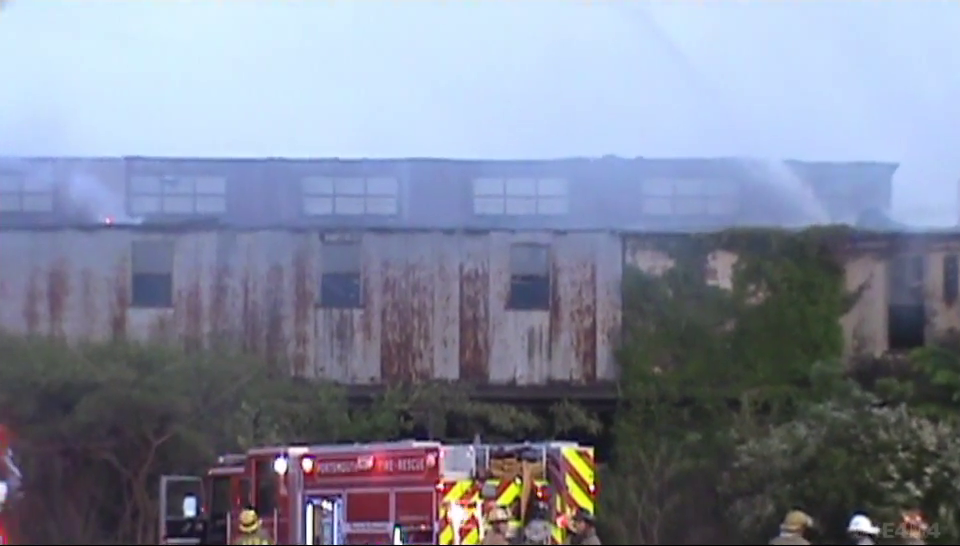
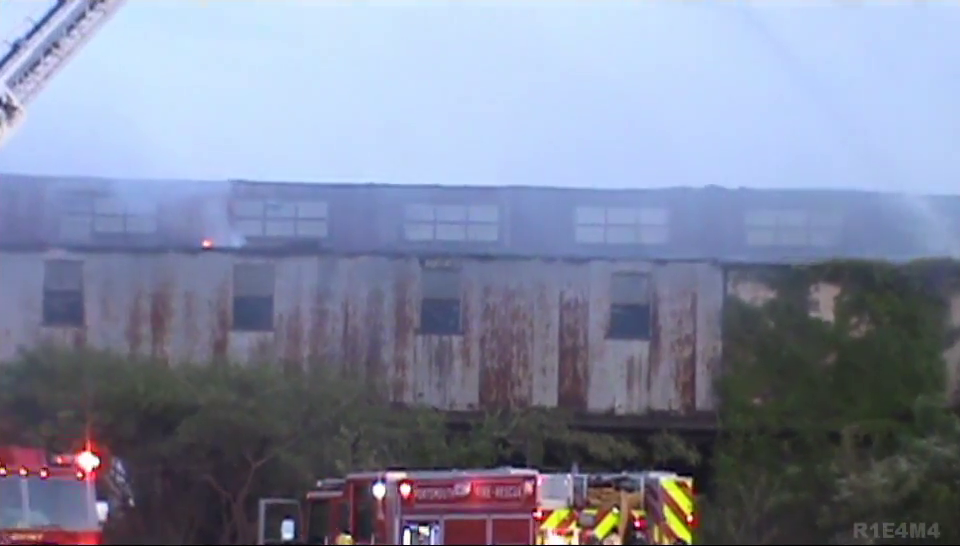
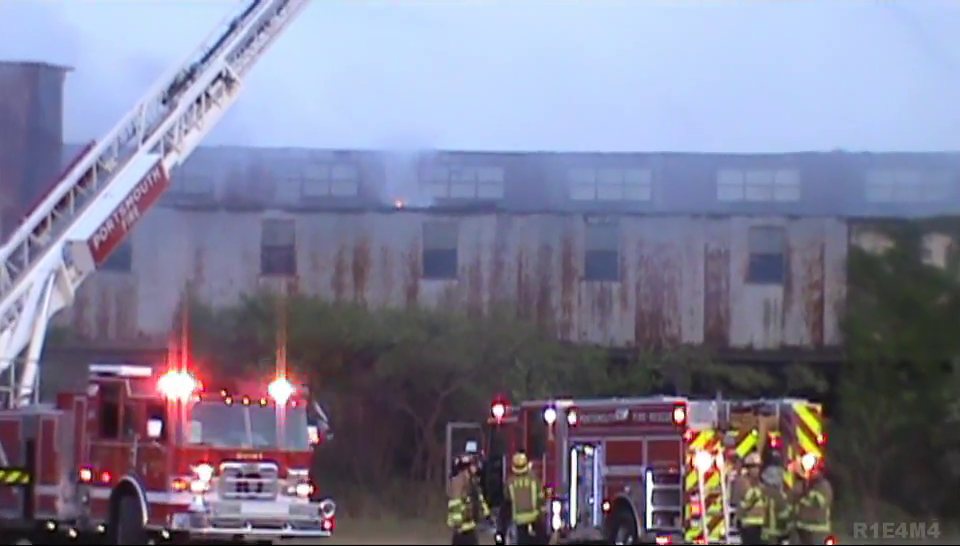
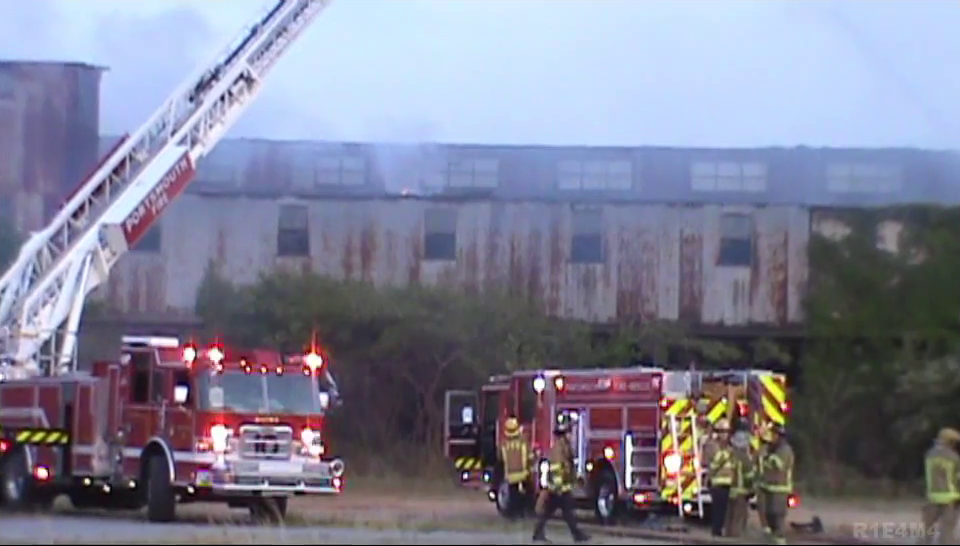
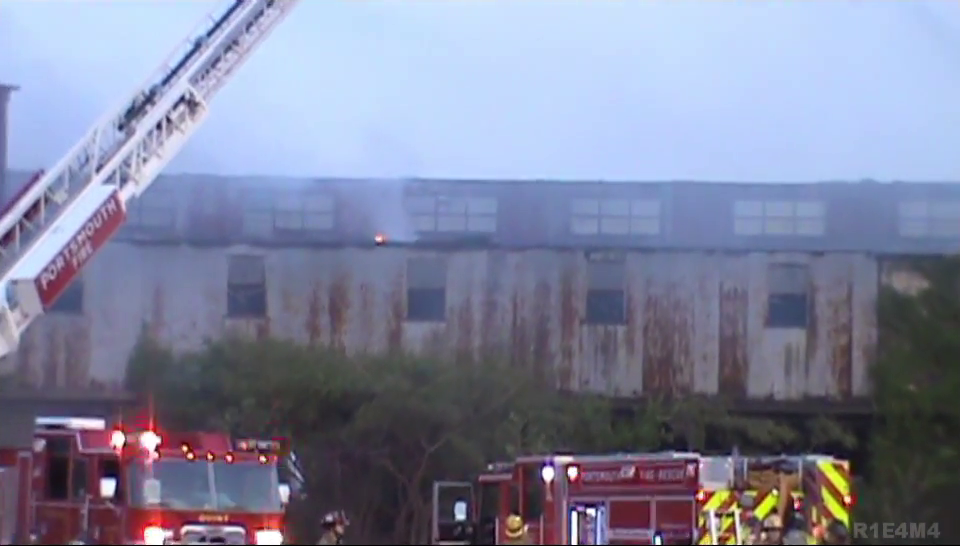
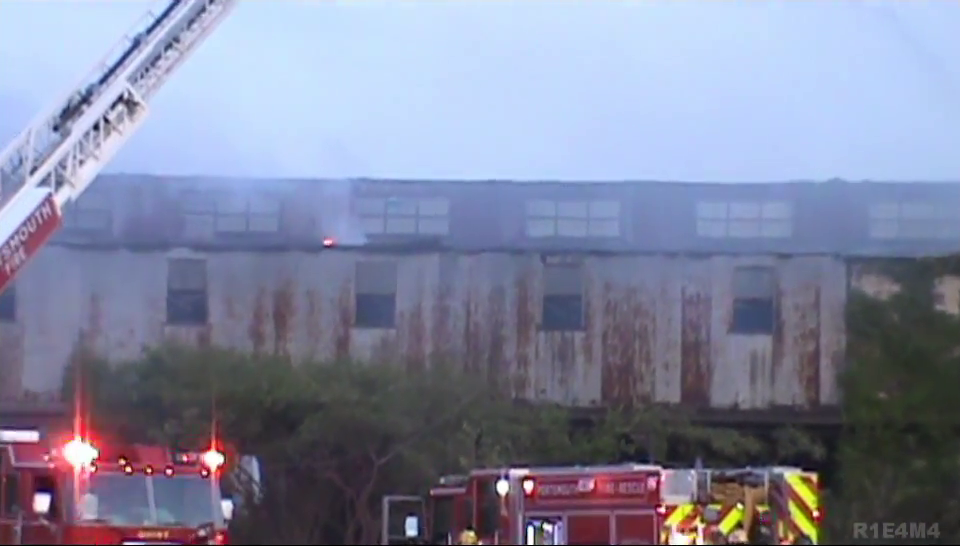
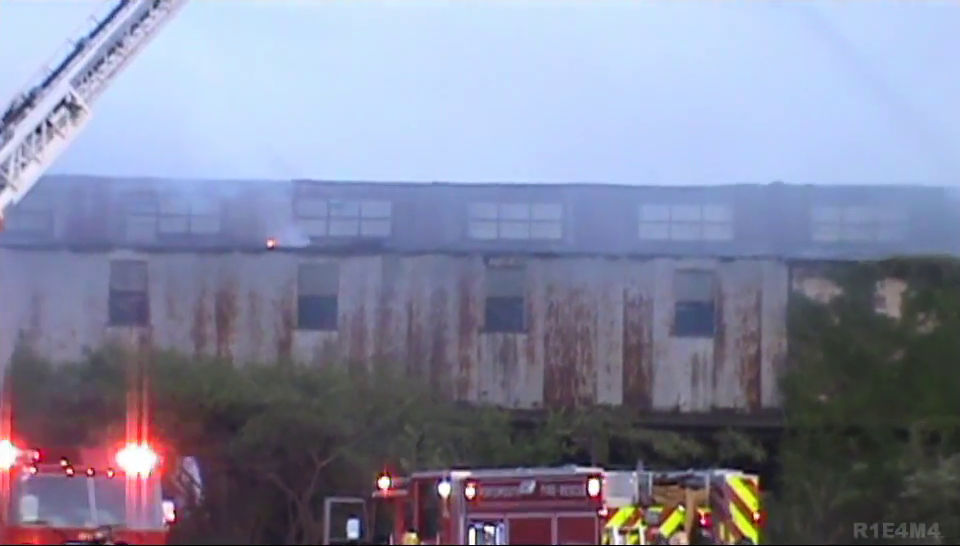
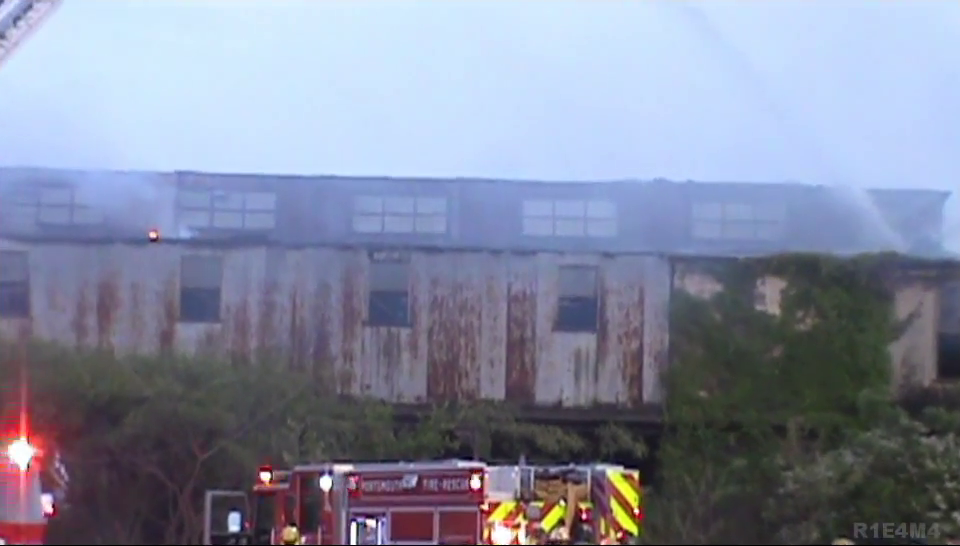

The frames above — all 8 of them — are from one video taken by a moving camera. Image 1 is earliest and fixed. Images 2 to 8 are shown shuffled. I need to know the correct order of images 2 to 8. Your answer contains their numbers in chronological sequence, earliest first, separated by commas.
8, 2, 7, 6, 5, 3, 4
